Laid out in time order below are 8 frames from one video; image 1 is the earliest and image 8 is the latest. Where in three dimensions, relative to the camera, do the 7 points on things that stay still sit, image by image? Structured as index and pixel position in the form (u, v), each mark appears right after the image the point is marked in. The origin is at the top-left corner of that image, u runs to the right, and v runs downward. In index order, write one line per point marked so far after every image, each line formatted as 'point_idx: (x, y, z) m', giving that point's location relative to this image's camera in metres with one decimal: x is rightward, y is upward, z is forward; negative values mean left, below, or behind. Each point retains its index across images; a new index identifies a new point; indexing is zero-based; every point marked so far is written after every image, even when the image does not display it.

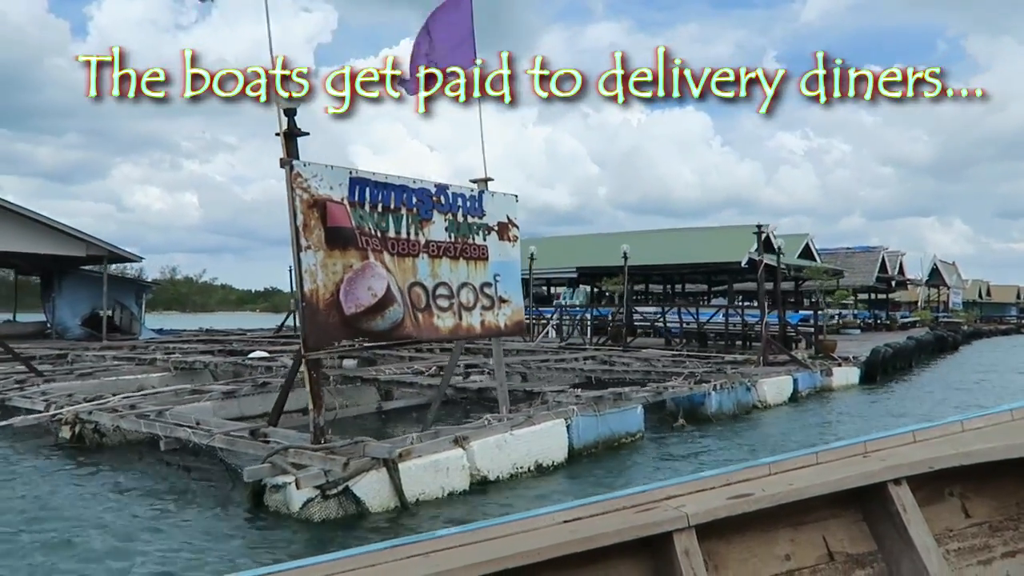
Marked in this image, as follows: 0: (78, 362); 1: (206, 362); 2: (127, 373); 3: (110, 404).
0: (-10.3, -1.7, +18.3) m
1: (-5.5, -1.3, +13.8) m
2: (-7.1, -1.6, +14.4) m
3: (-4.3, -1.2, +8.1) m
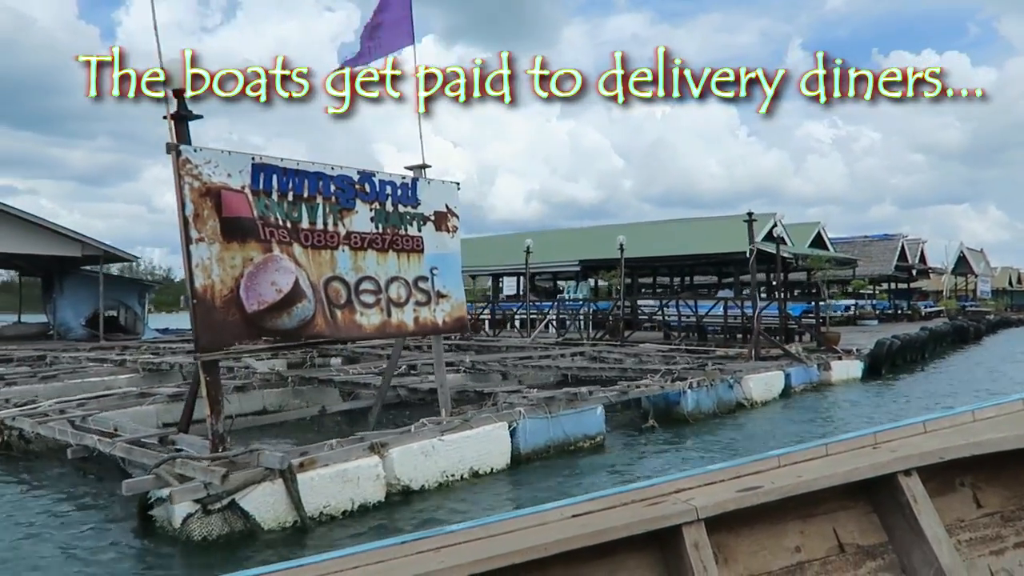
0: (-10.6, -1.8, +18.0) m
1: (-5.9, -1.3, +13.5) m
2: (-7.5, -1.6, +14.0) m
3: (-4.7, -1.2, +7.7) m
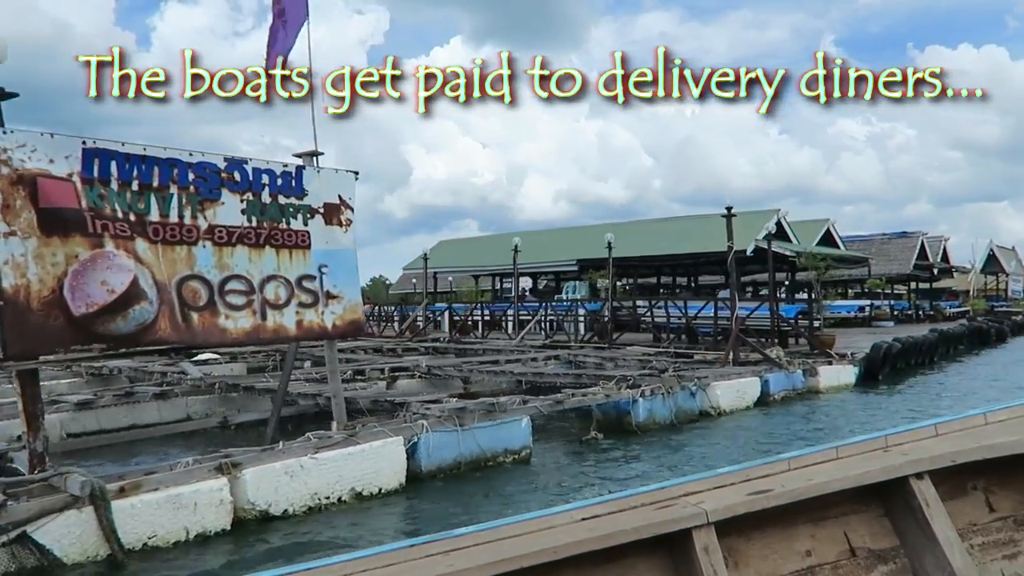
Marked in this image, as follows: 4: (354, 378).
0: (-11.3, -1.8, +17.5) m
1: (-6.6, -1.3, +12.9) m
2: (-8.2, -1.6, +13.5) m
3: (-5.4, -1.2, +7.2) m
4: (-2.4, -1.4, +11.7) m
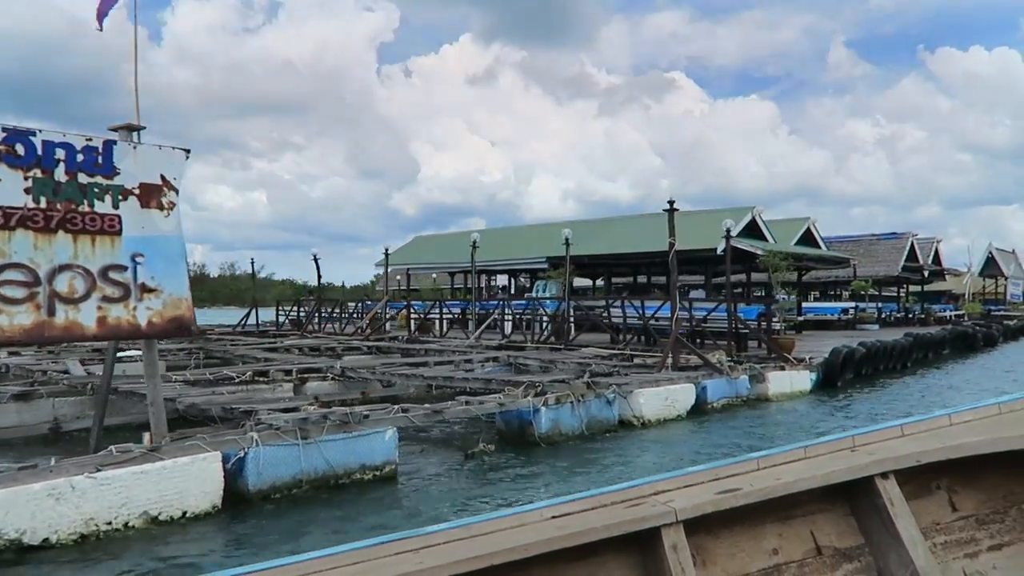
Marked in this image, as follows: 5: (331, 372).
0: (-12.7, -1.6, +16.5) m
1: (-7.9, -1.2, +12.1) m
2: (-9.5, -1.4, +12.6) m
3: (-6.5, -1.1, +6.4) m
4: (-3.6, -1.3, +11.0) m
5: (-2.9, -1.3, +12.2) m
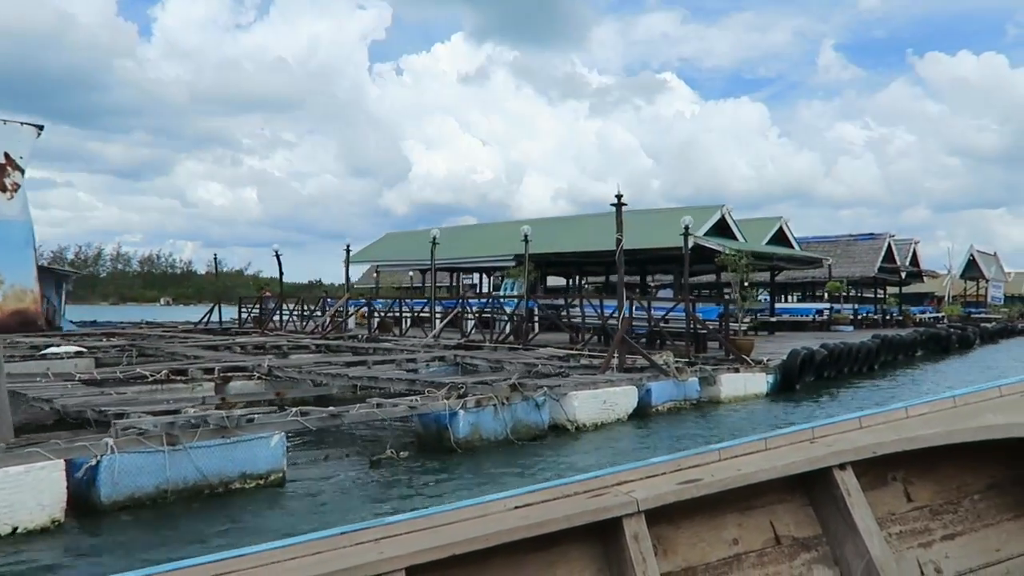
0: (-13.8, -1.3, +15.6) m
1: (-8.8, -1.0, +11.4) m
2: (-10.5, -1.2, +11.8) m
3: (-7.3, -1.0, +5.8) m
4: (-4.6, -1.2, +10.4) m
5: (-3.9, -1.2, +11.7) m
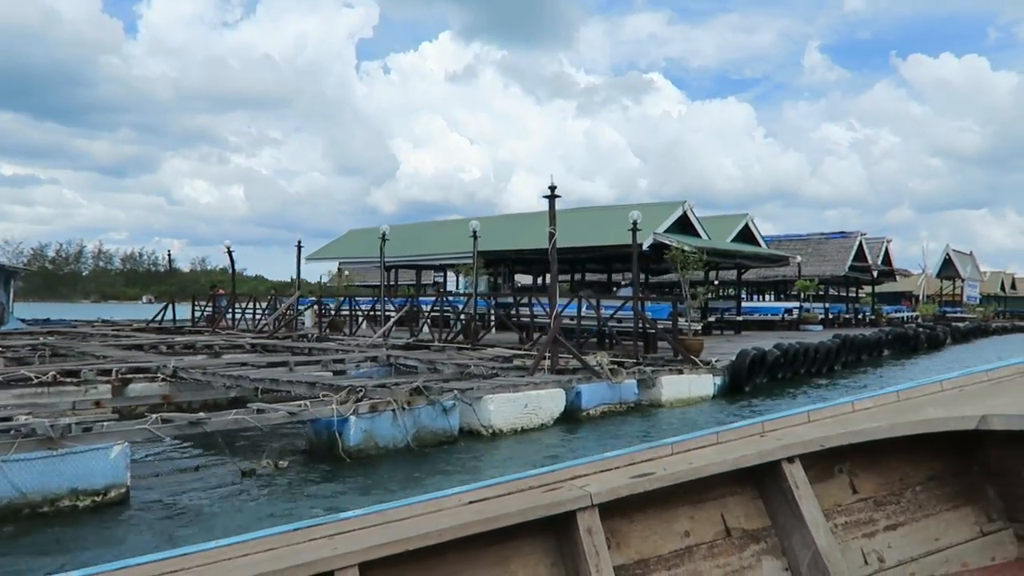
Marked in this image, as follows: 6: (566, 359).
0: (-15.2, -1.1, +14.3) m
1: (-9.9, -0.9, +10.4) m
2: (-11.6, -1.1, +10.7) m
3: (-8.0, -0.9, +4.8) m
4: (-5.6, -1.1, +9.6) m
5: (-5.0, -1.1, +10.9) m
6: (+0.8, -1.1, +11.2) m
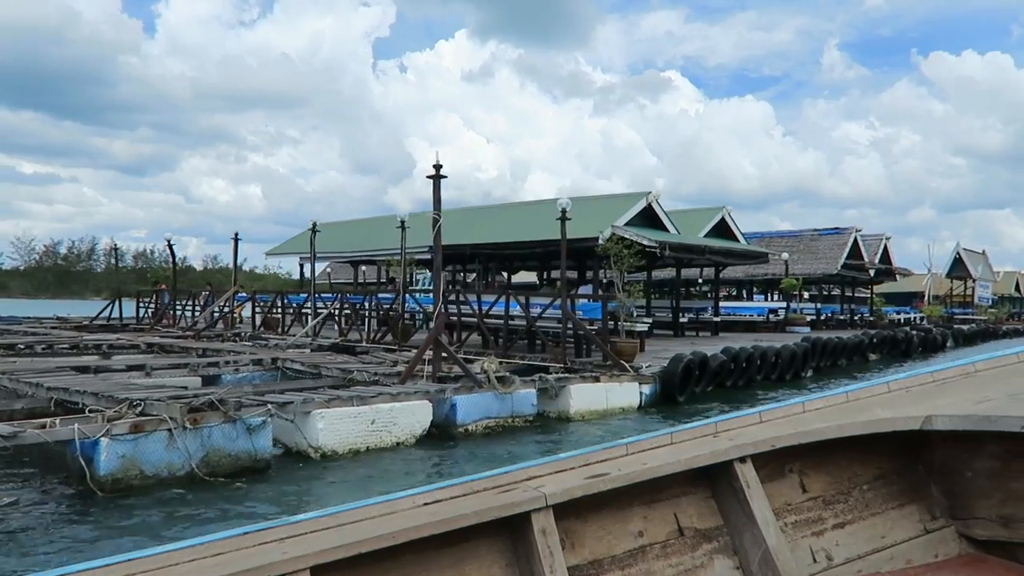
0: (-16.9, -1.0, +12.4) m
1: (-11.5, -0.7, +8.7) m
2: (-13.2, -0.9, +9.0) m
3: (-9.3, -0.8, +3.3) m
4: (-7.1, -1.0, +8.2) m
5: (-6.6, -1.0, +9.5) m
6: (-0.8, -1.0, +10.1) m
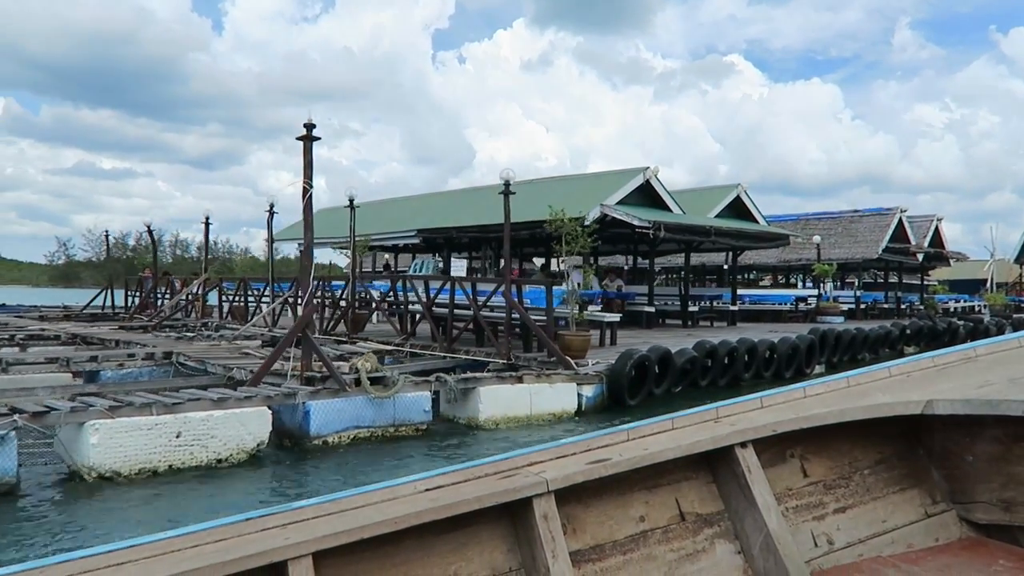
0: (-18.4, -0.9, +11.6) m
1: (-12.9, -0.7, +7.9) m
2: (-14.6, -0.9, +8.1) m
3: (-10.8, -0.8, +2.4) m
4: (-8.6, -0.9, +7.3) m
5: (-8.0, -0.9, +8.7) m
6: (-2.3, -0.9, +9.1) m
